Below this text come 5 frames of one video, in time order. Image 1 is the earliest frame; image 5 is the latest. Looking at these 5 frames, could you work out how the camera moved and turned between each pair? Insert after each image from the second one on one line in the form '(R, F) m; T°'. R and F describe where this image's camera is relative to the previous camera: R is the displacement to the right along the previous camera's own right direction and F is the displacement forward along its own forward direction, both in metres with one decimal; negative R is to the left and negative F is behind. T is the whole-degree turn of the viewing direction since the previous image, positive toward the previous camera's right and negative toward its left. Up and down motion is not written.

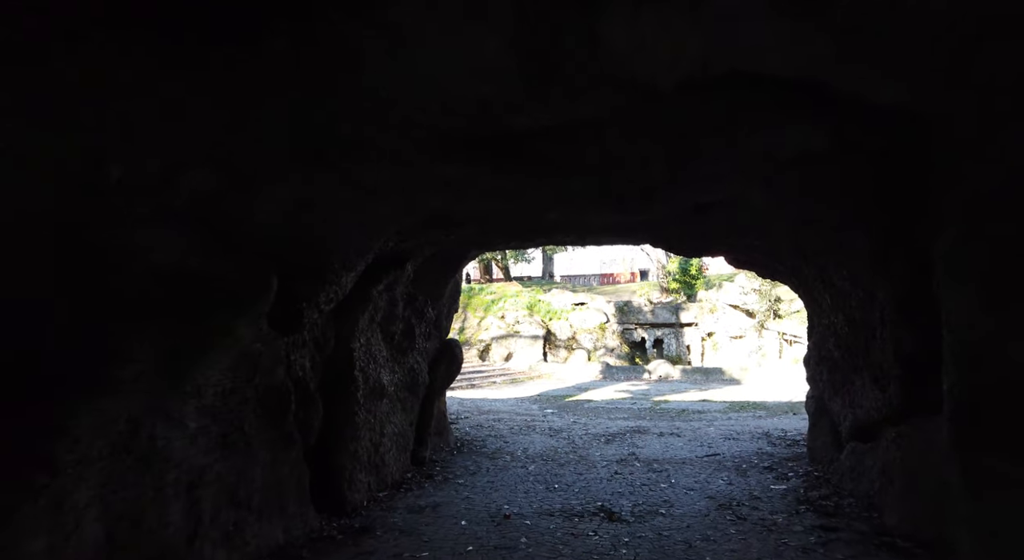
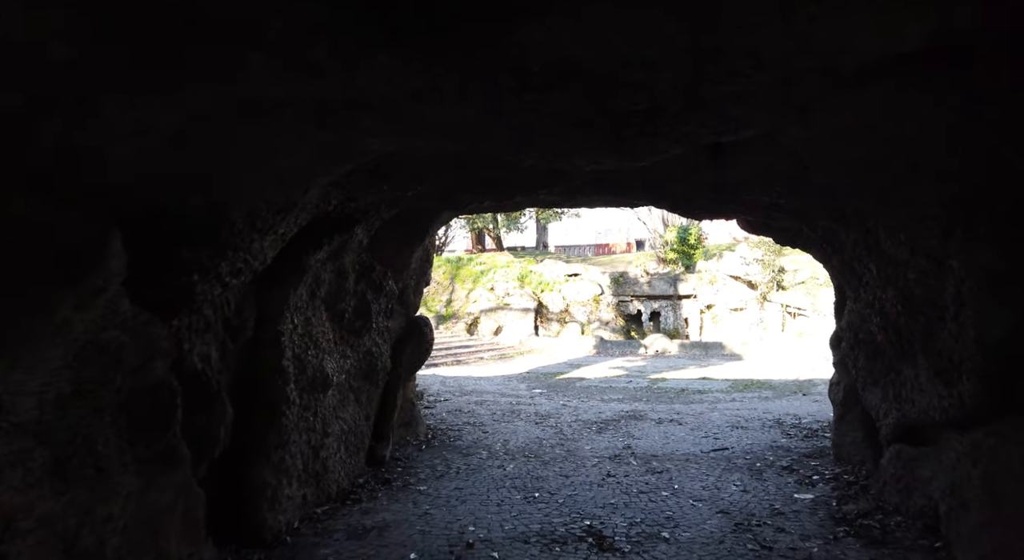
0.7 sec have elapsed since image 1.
(+0.2, +1.0) m; 0°
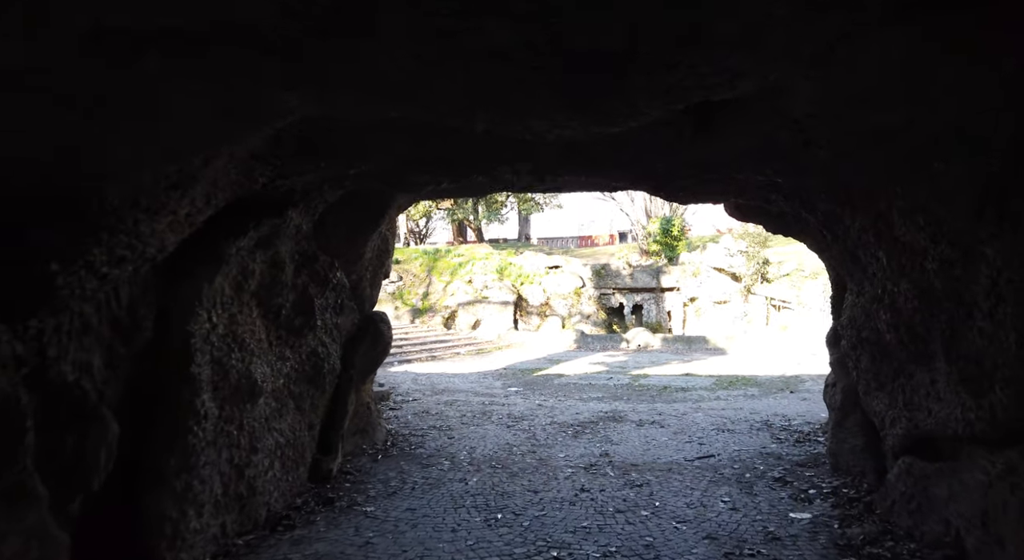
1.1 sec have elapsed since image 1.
(+0.2, +0.6) m; +1°
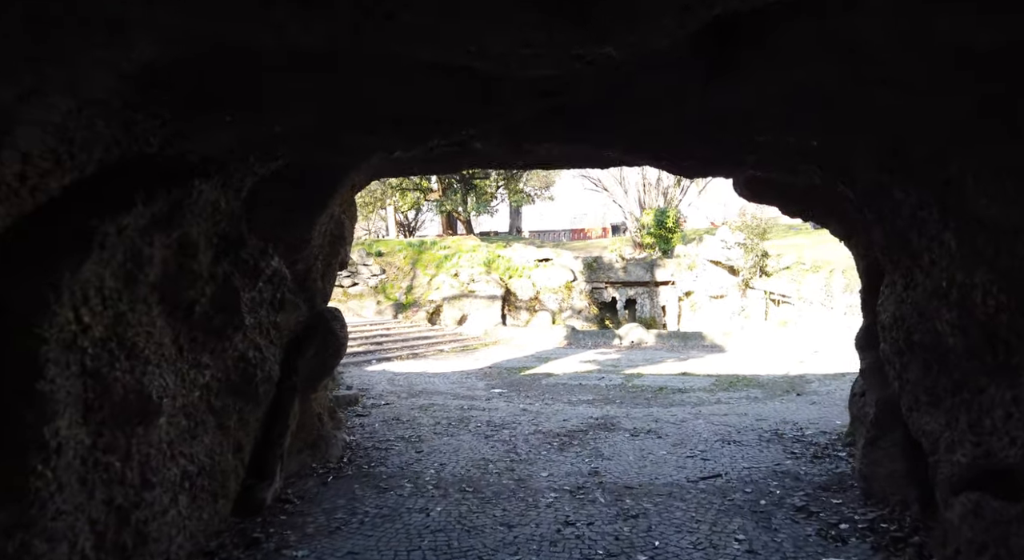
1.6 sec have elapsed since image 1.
(+0.1, +0.8) m; +1°
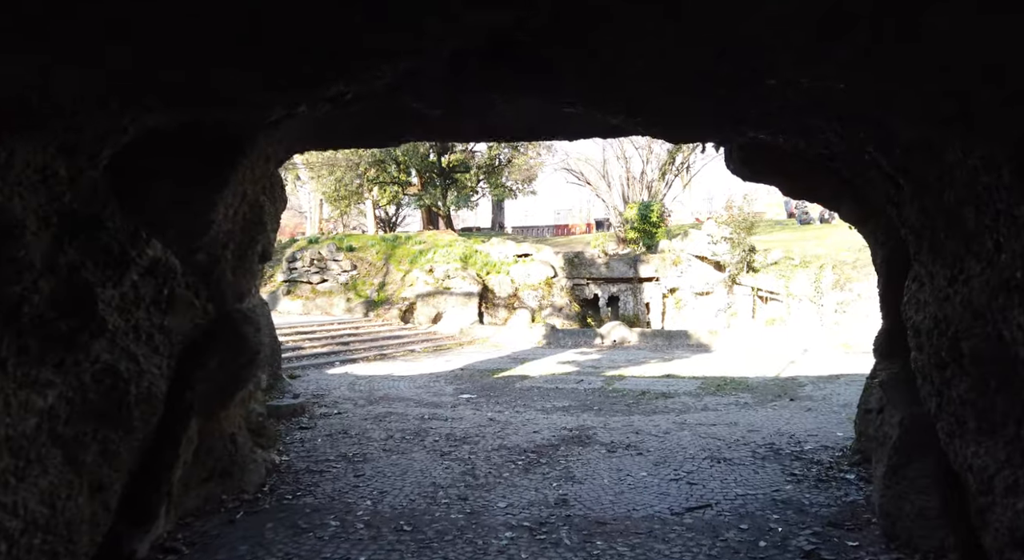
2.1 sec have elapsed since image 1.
(+0.2, +0.8) m; +1°
